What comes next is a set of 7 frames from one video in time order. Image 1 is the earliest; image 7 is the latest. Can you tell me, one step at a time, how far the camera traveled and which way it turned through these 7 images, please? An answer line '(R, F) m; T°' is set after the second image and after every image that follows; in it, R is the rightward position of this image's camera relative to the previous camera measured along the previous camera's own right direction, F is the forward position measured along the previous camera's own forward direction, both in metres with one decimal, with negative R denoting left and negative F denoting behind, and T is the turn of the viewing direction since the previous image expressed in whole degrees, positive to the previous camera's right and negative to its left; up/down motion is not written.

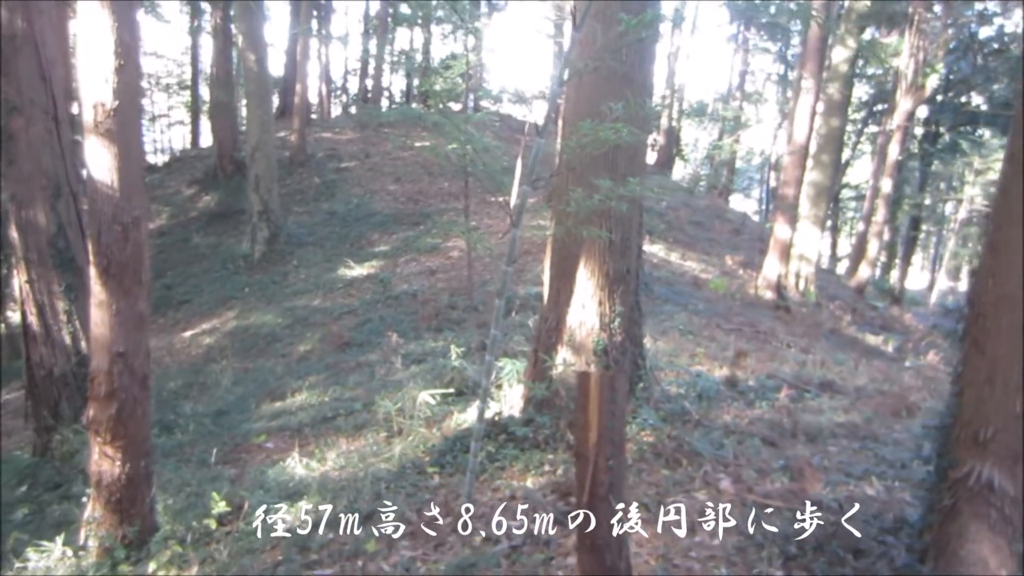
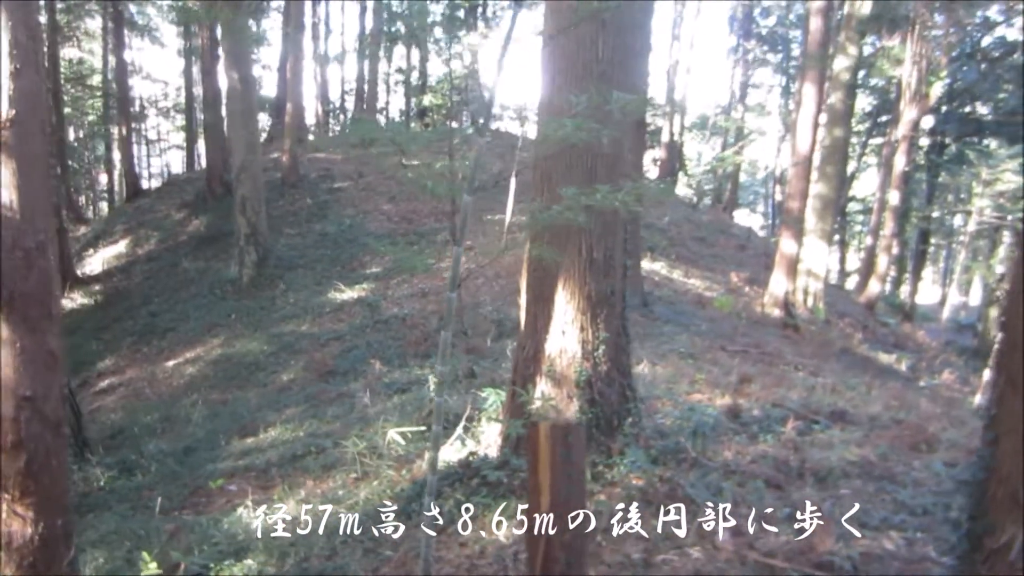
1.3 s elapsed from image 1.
(+0.2, +0.6) m; -1°
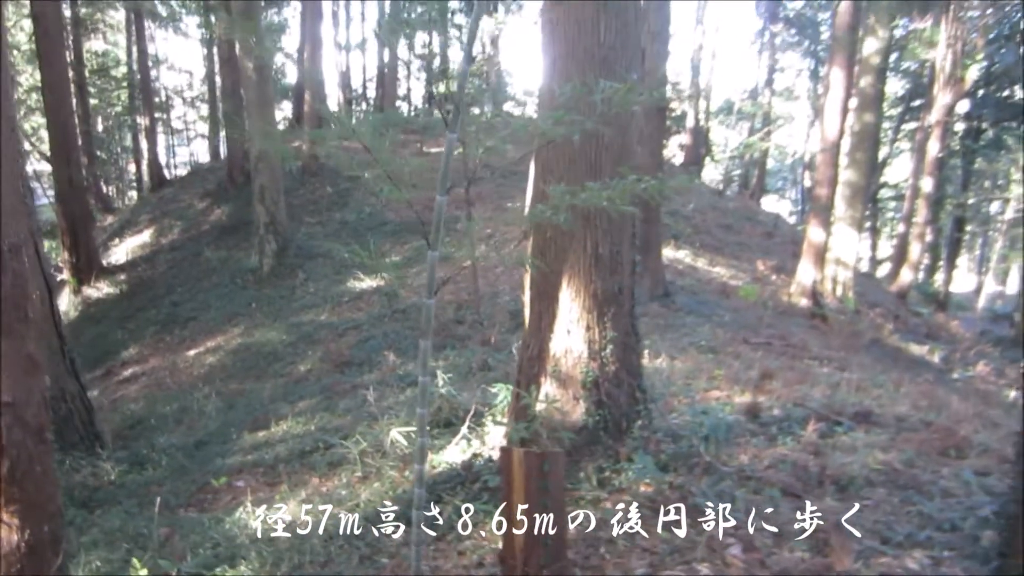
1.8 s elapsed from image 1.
(+0.1, +0.2) m; -2°
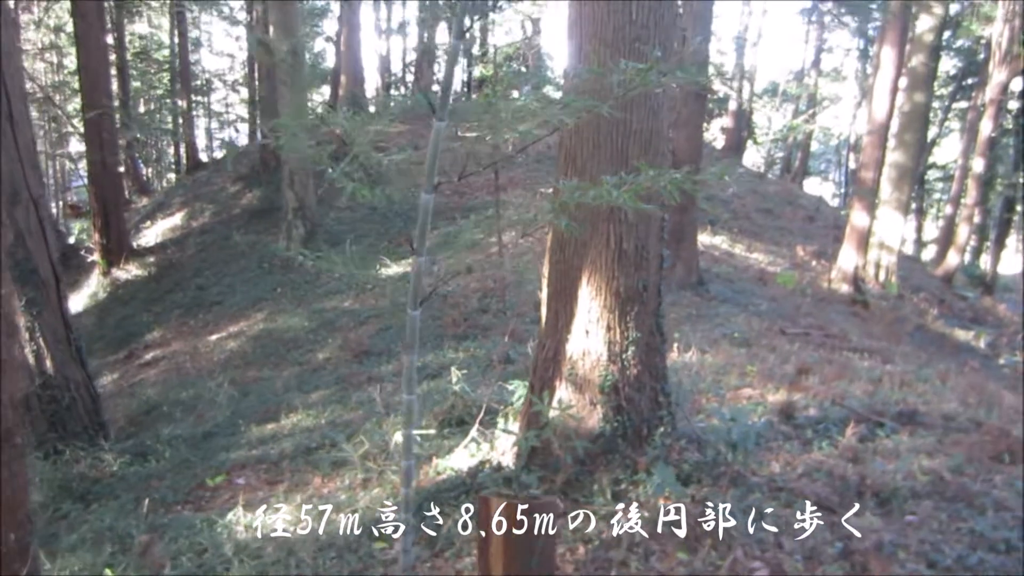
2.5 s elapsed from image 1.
(+0.2, +0.5) m; -2°
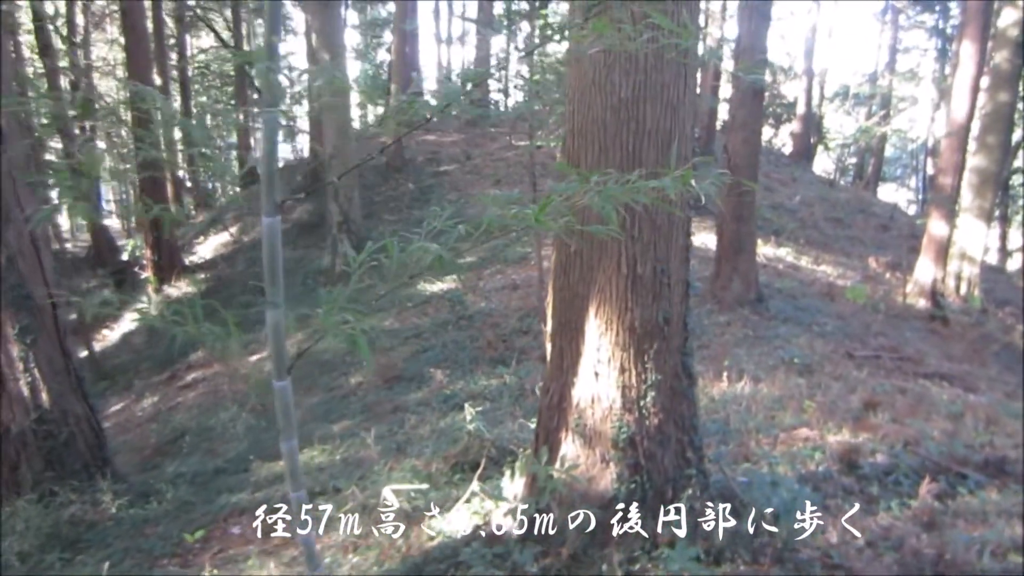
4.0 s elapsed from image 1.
(+0.4, +0.8) m; -4°
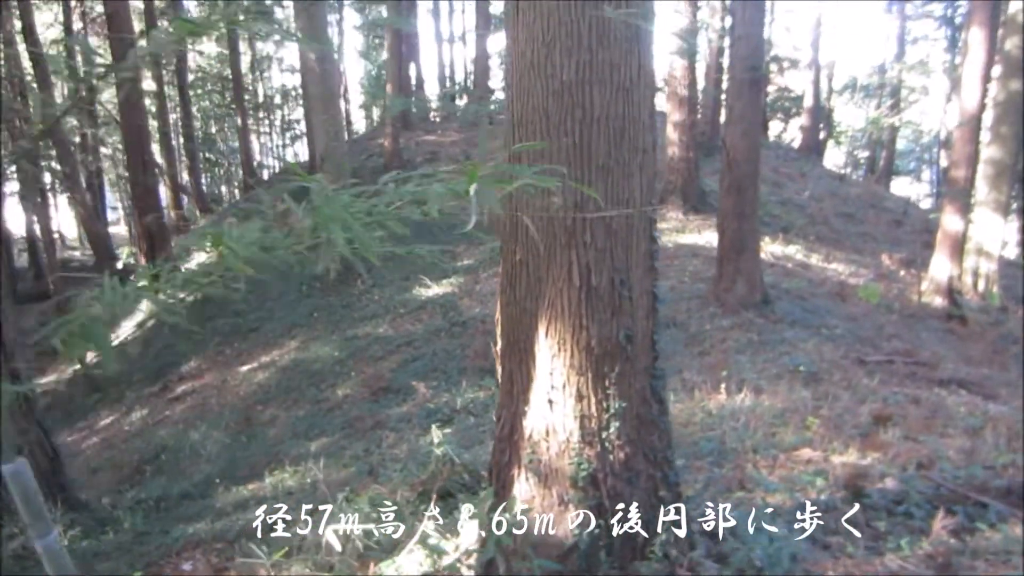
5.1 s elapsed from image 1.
(+0.3, +0.6) m; -1°
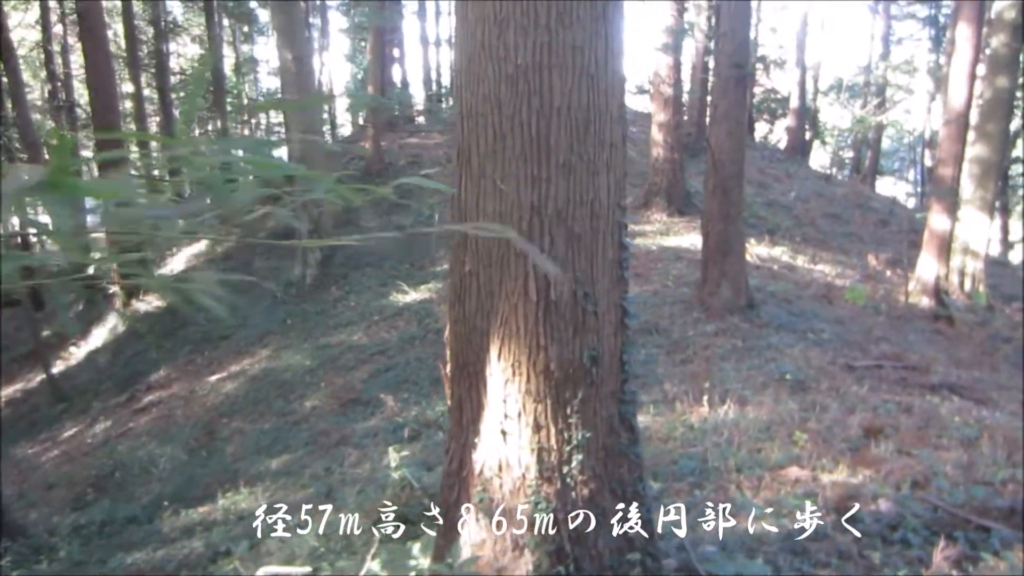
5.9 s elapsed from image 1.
(+0.2, +0.5) m; +1°
